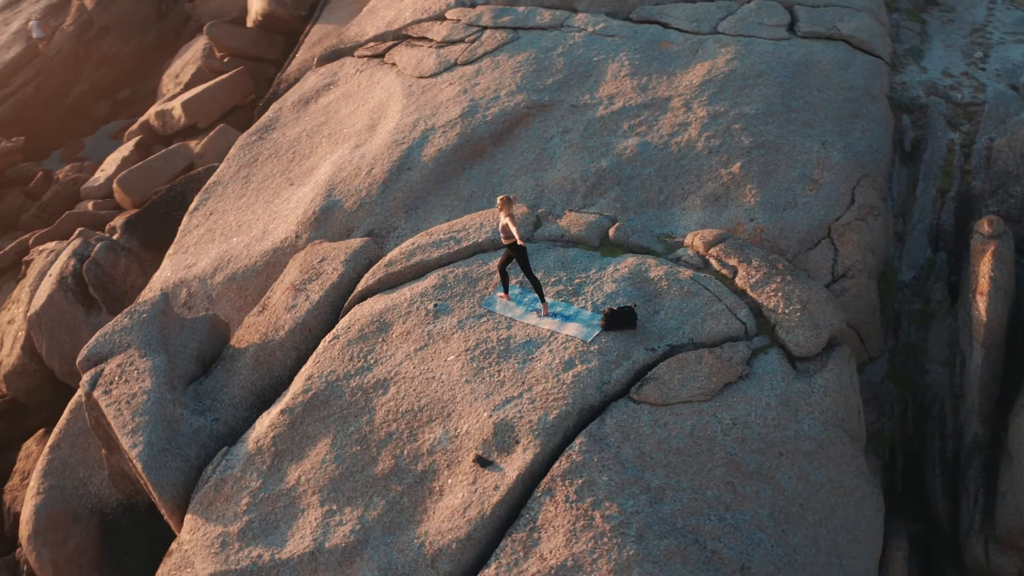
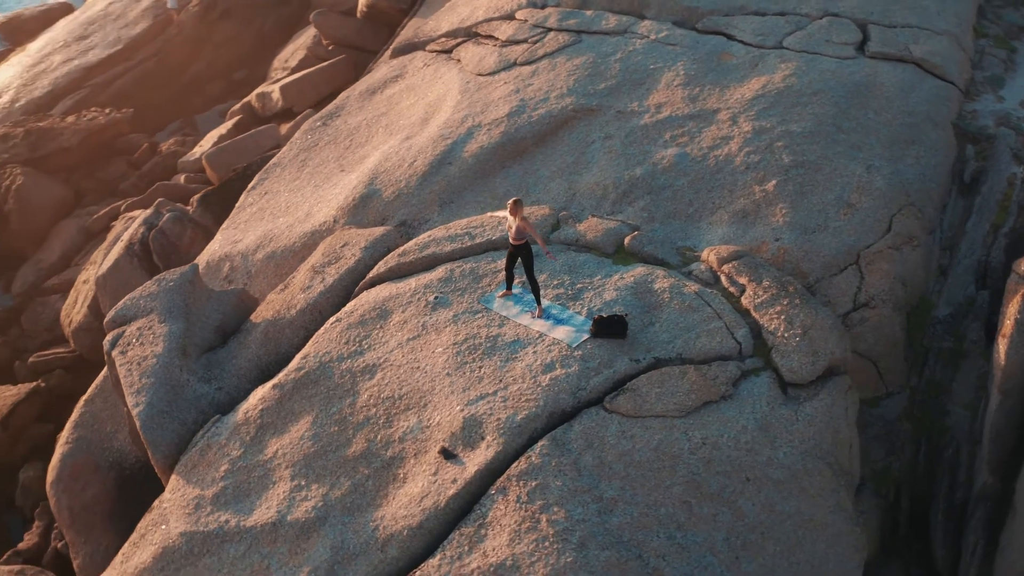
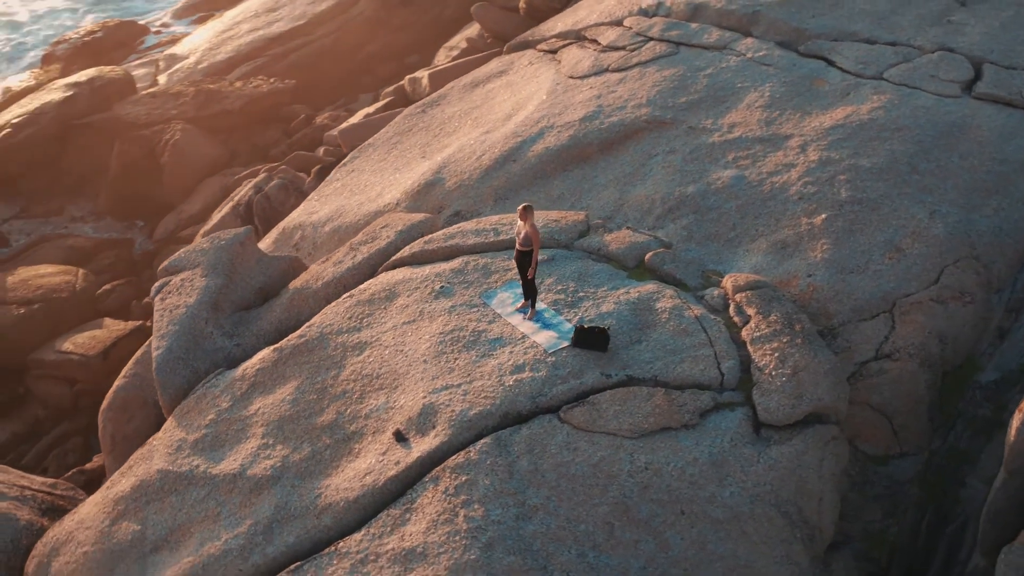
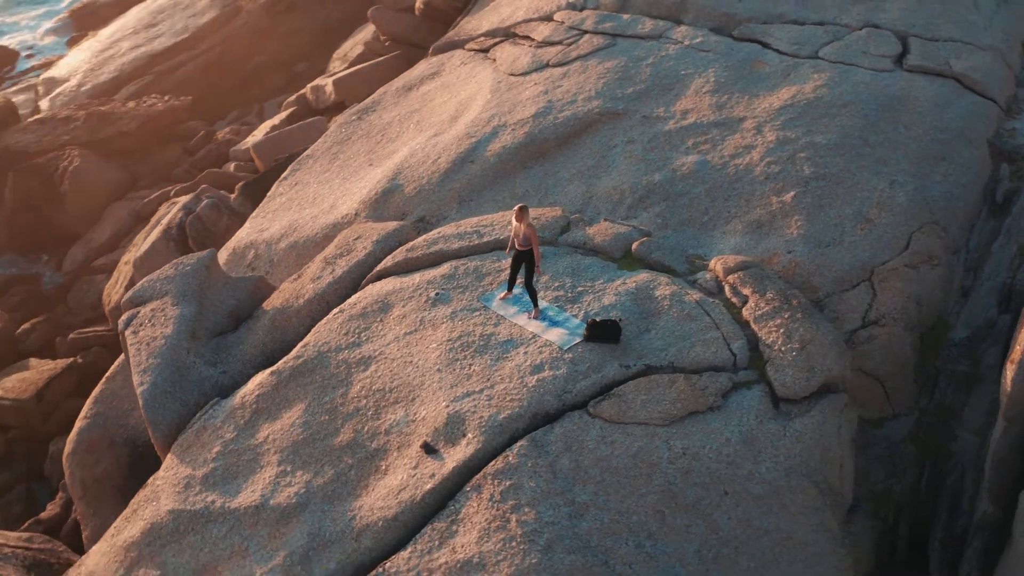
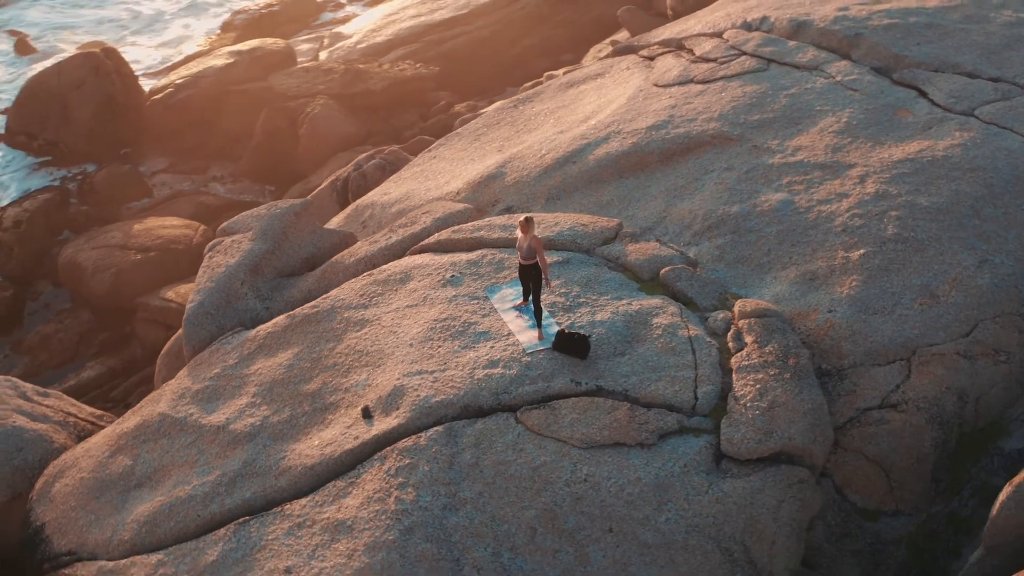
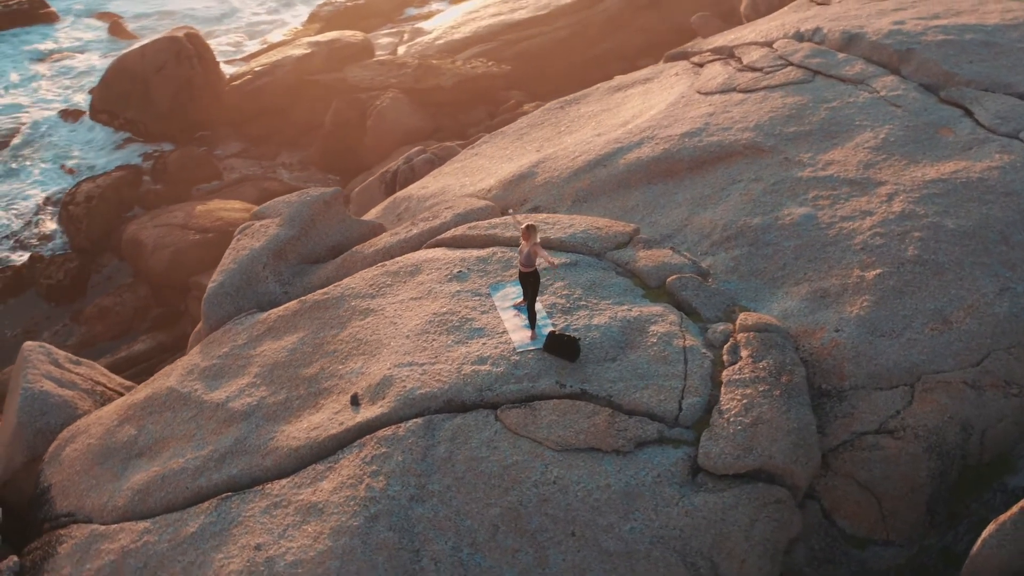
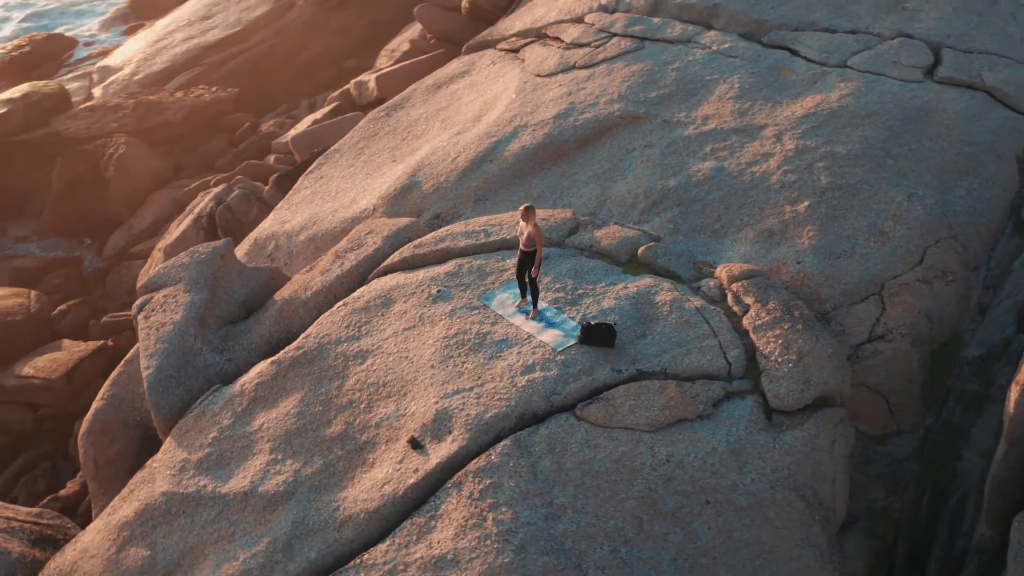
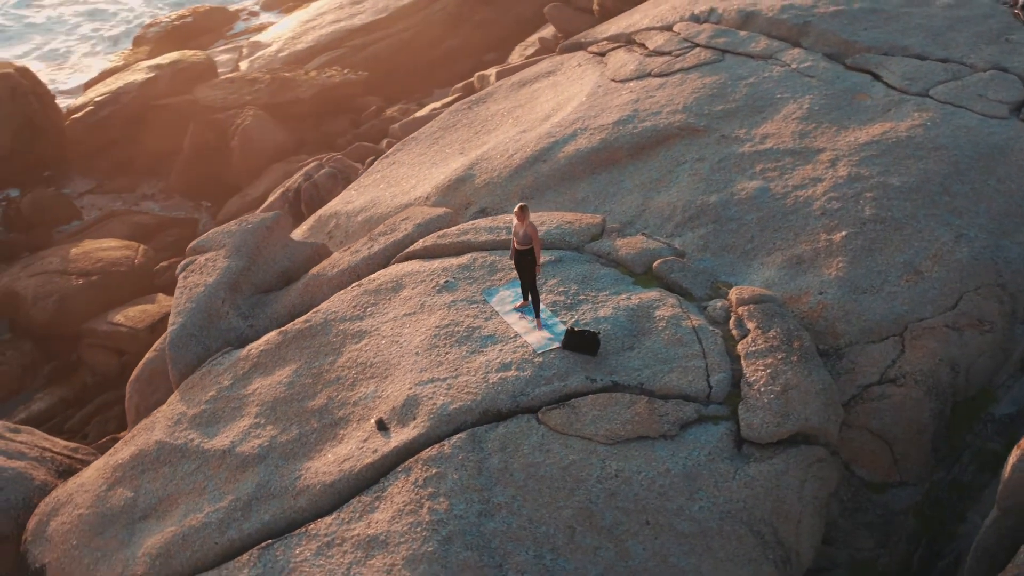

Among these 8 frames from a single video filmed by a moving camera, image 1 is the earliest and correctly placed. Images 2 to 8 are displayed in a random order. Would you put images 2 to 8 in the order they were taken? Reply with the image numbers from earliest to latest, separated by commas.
2, 4, 7, 3, 8, 5, 6
